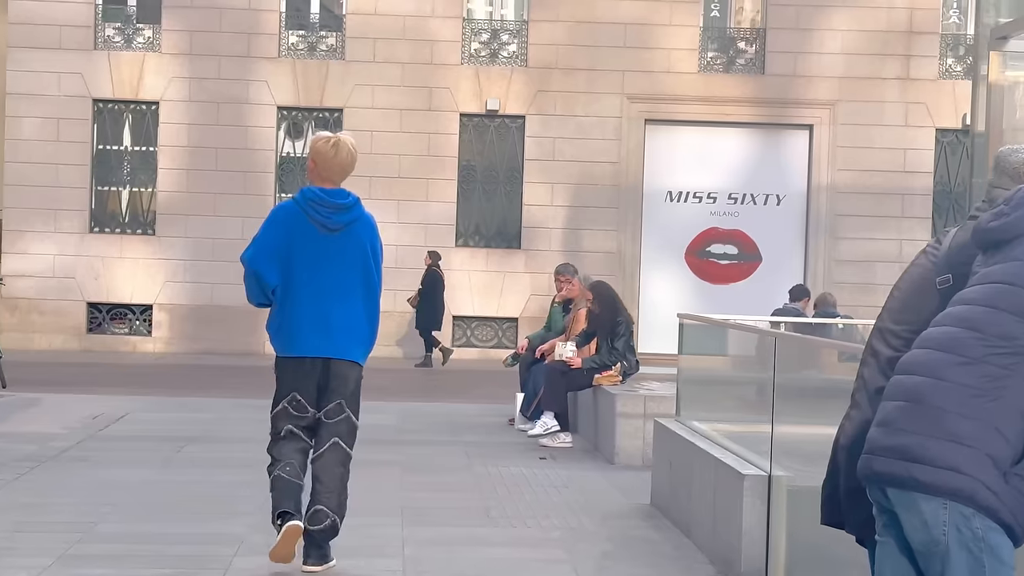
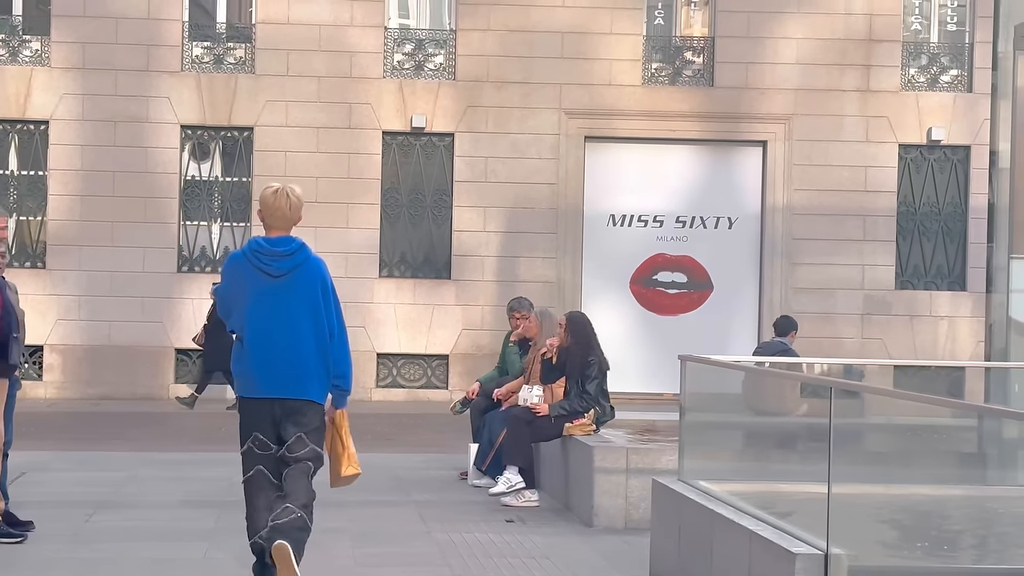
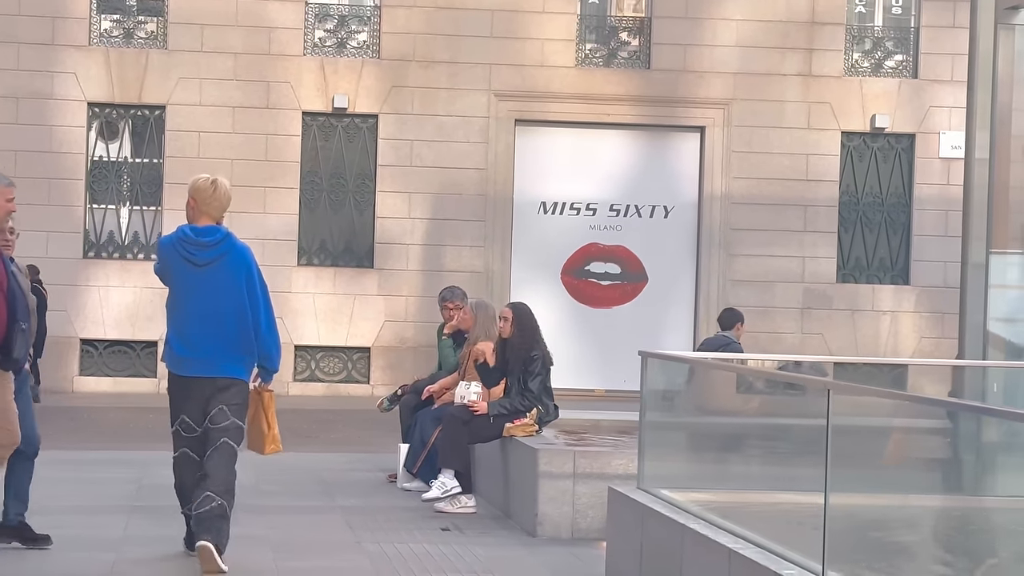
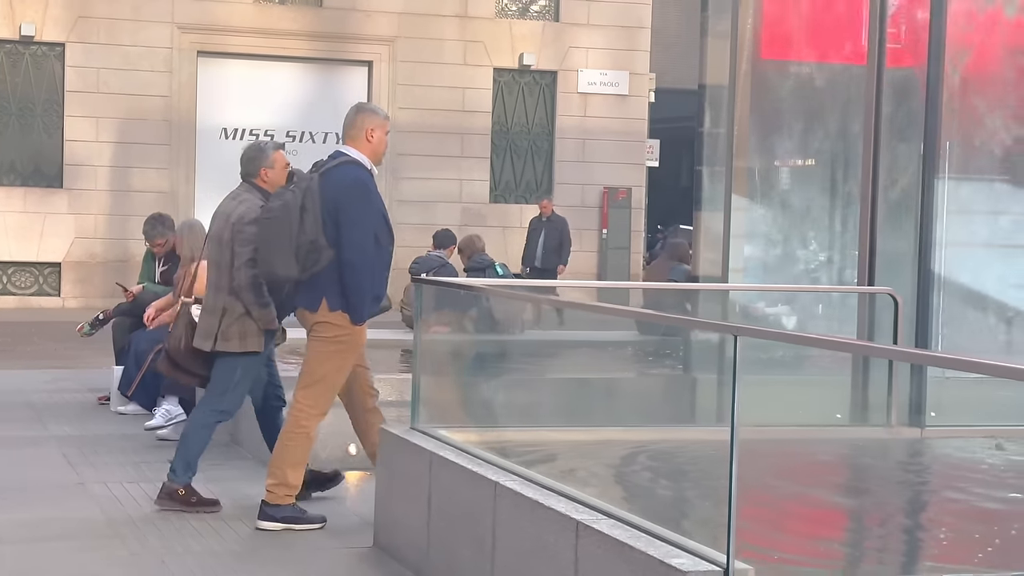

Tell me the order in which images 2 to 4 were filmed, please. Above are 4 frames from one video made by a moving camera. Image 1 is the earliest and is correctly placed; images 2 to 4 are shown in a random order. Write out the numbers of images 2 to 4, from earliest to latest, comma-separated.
2, 3, 4
